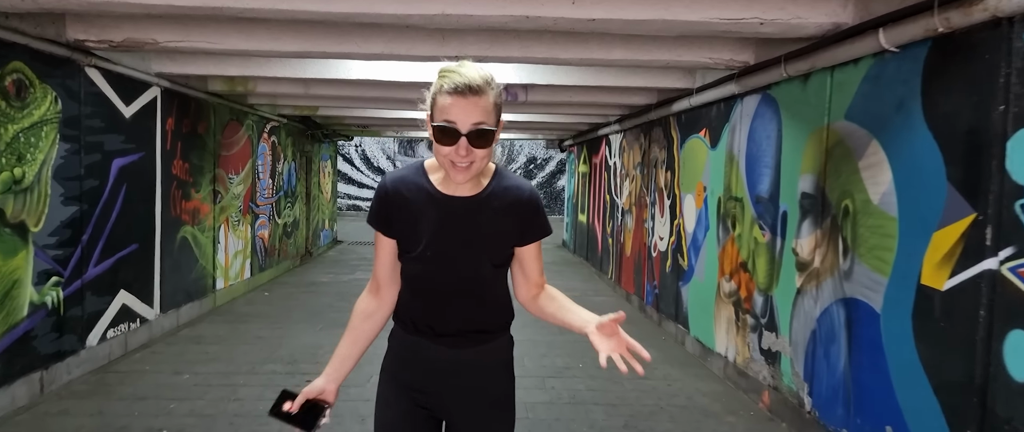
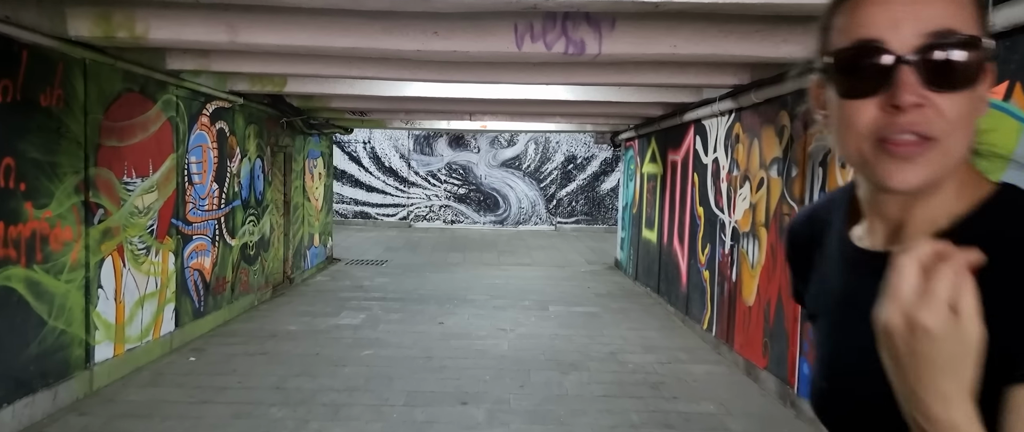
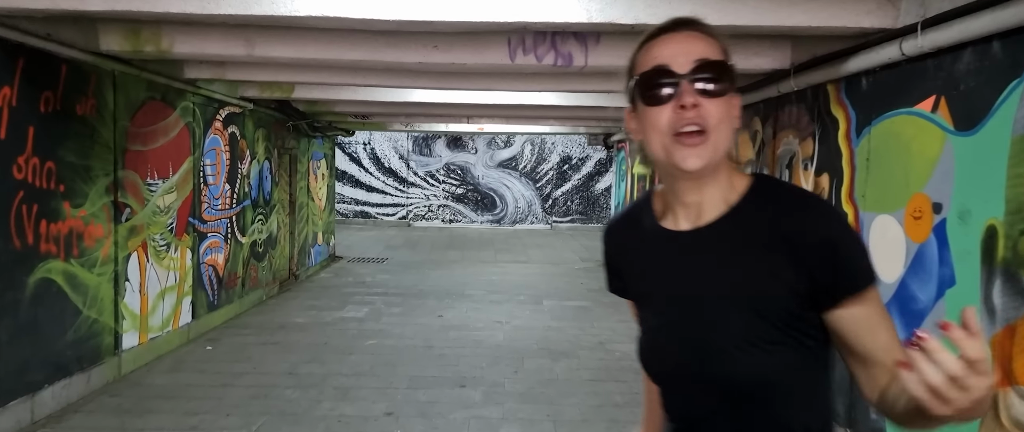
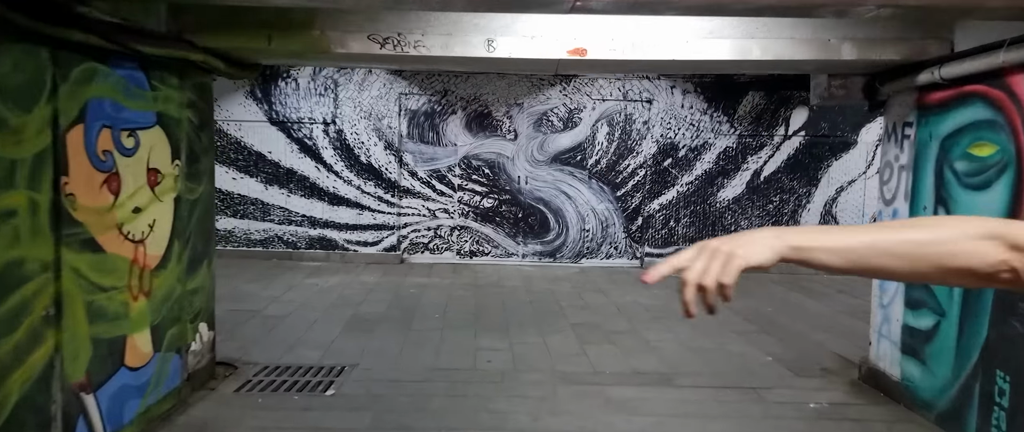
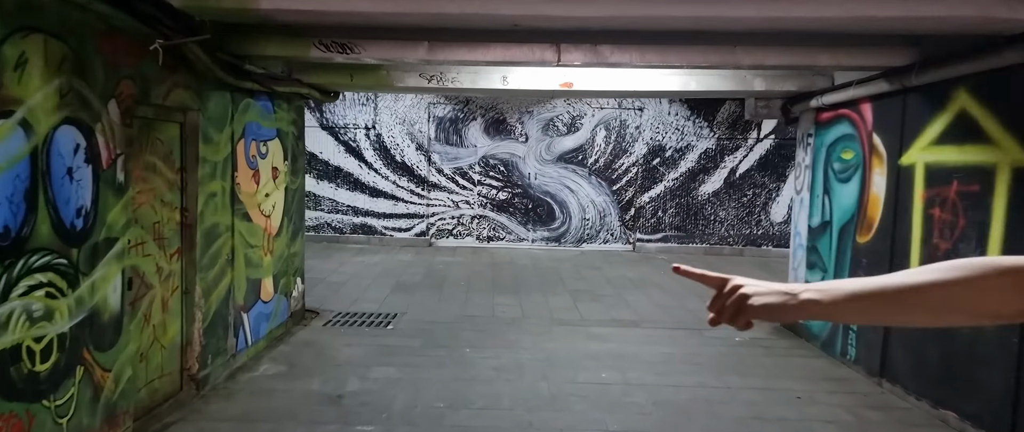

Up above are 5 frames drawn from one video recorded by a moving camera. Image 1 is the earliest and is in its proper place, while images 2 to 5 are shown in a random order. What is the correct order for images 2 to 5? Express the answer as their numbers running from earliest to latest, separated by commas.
3, 2, 5, 4
